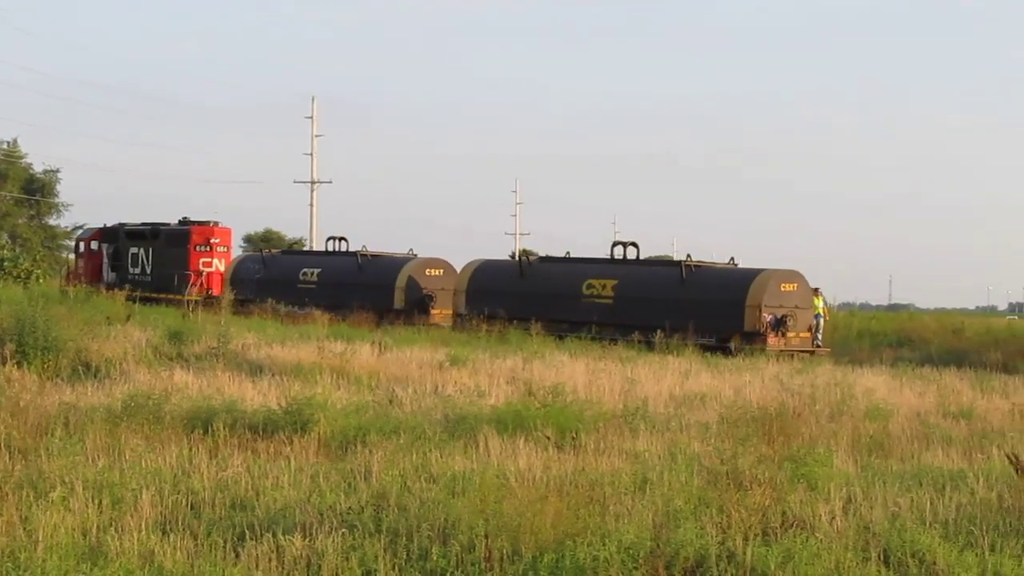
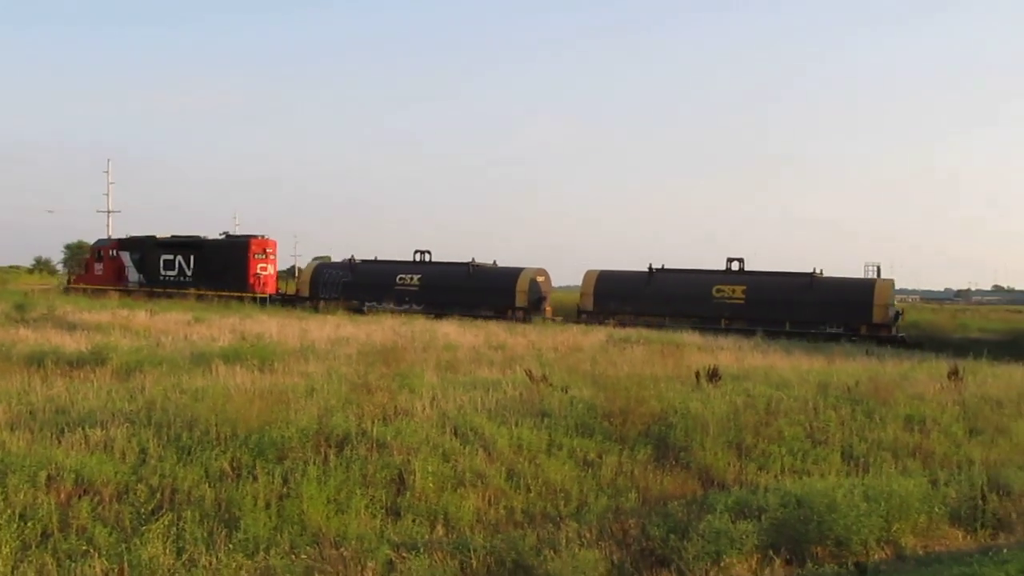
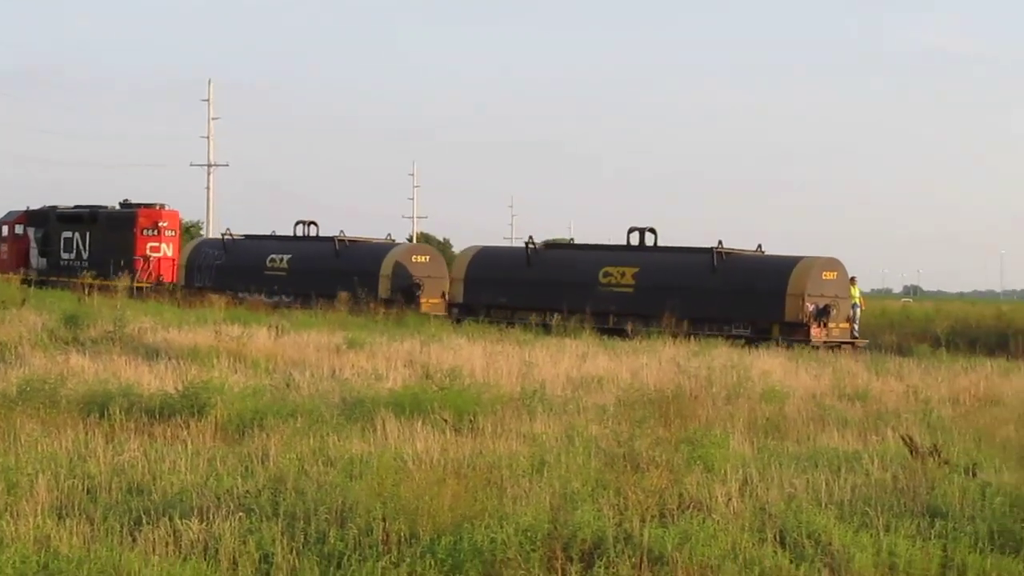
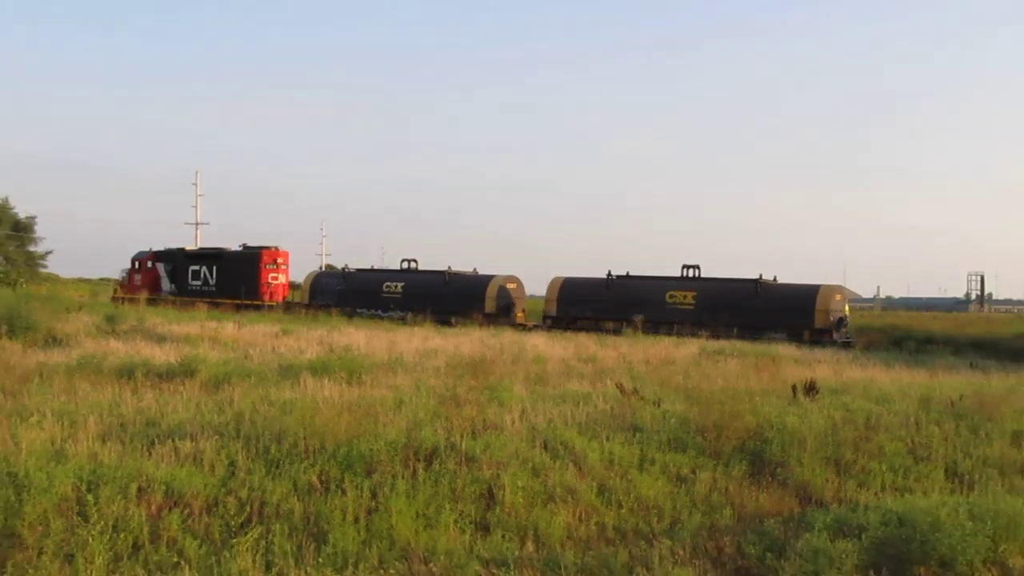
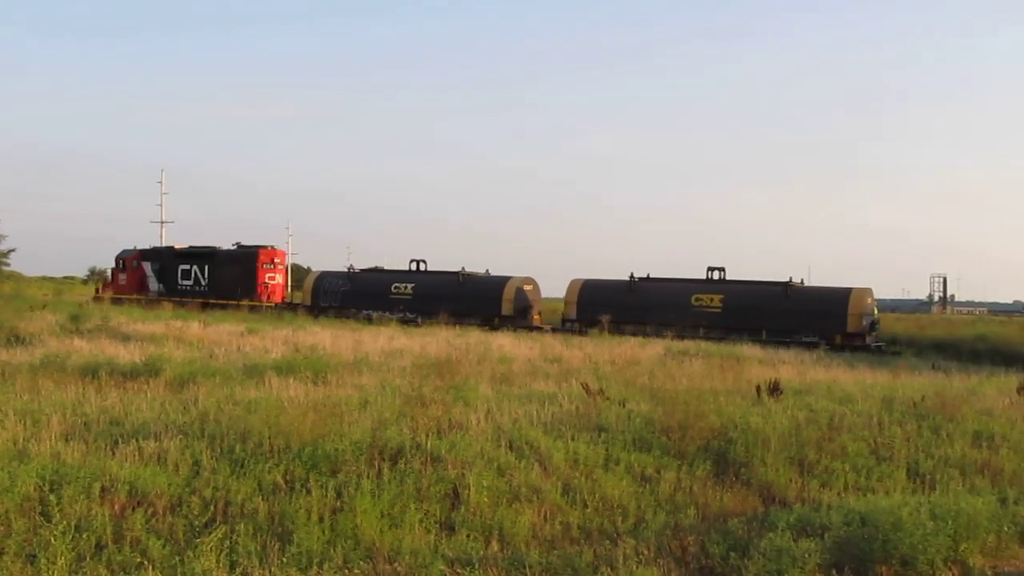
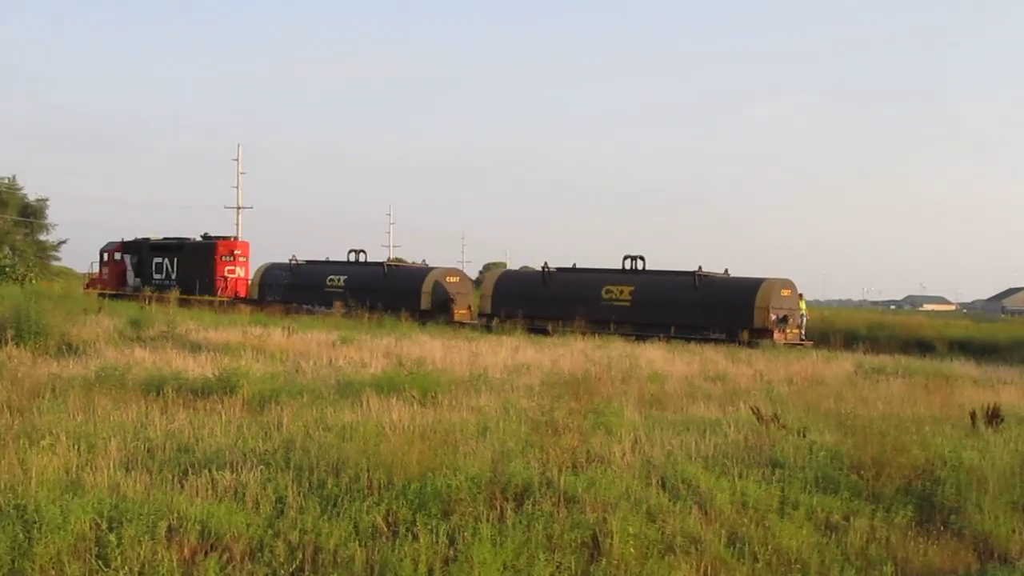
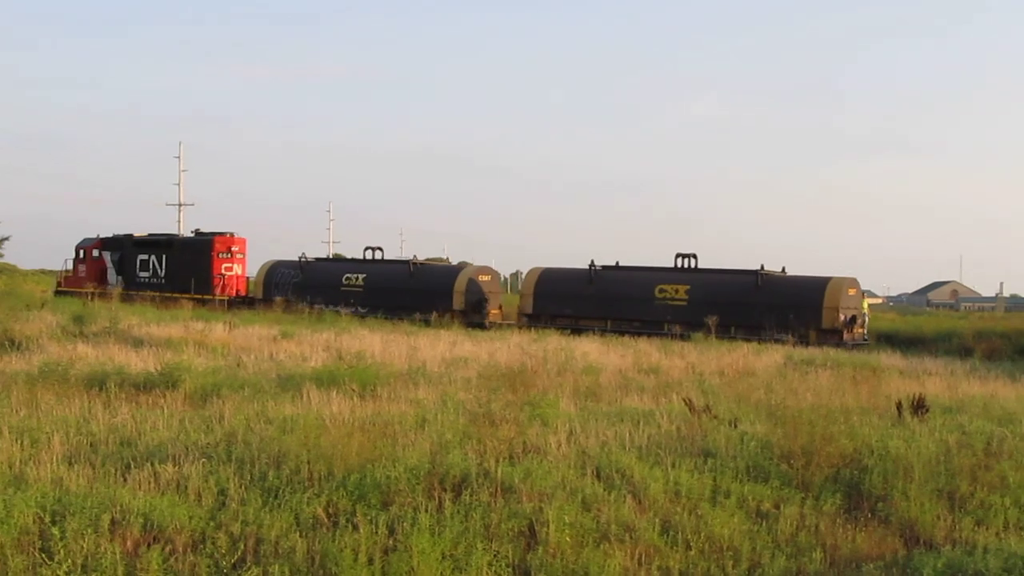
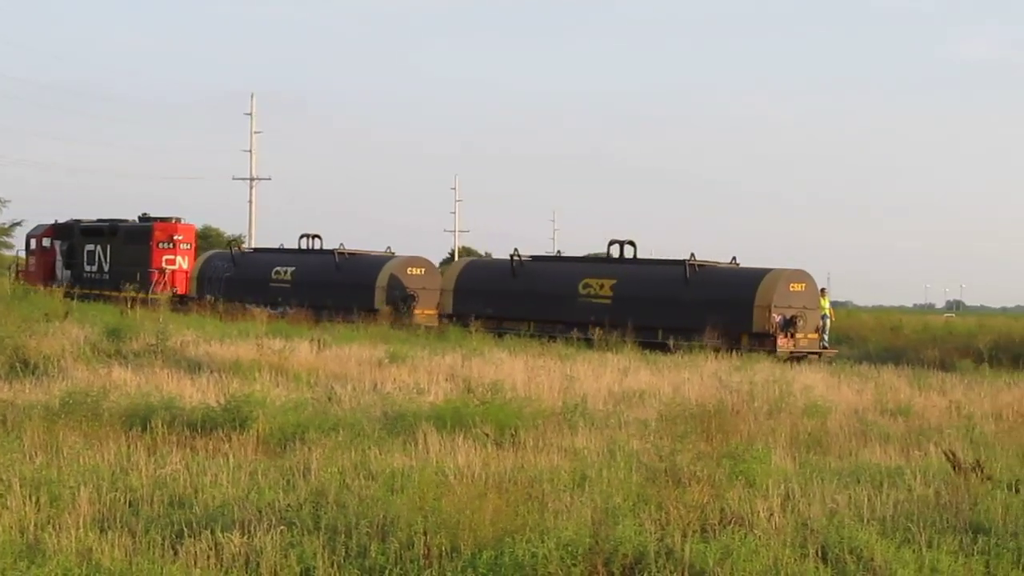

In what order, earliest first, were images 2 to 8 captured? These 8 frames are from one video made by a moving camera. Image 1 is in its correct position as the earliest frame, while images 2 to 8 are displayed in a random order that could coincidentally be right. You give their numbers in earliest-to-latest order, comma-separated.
8, 3, 6, 7, 4, 5, 2
